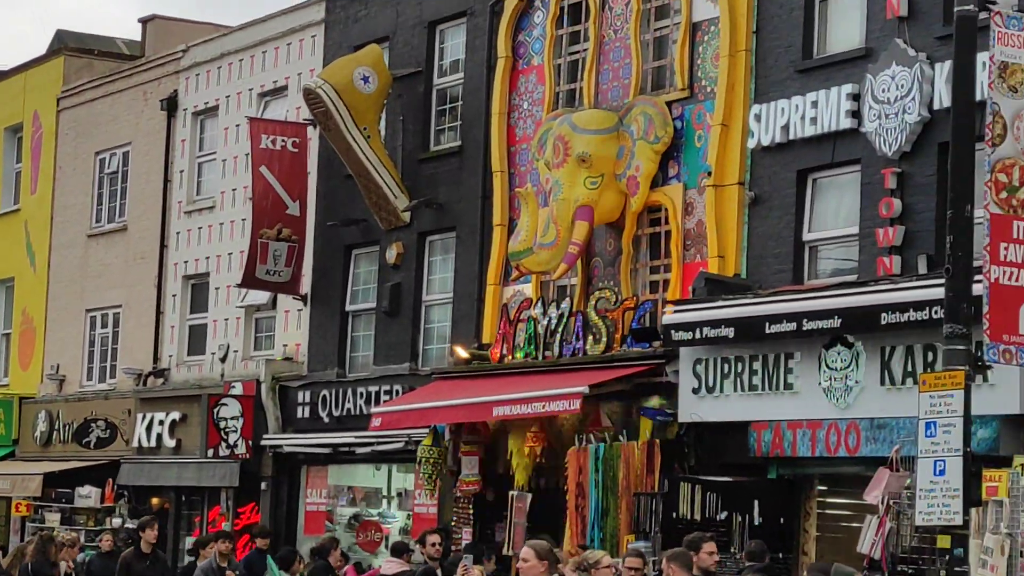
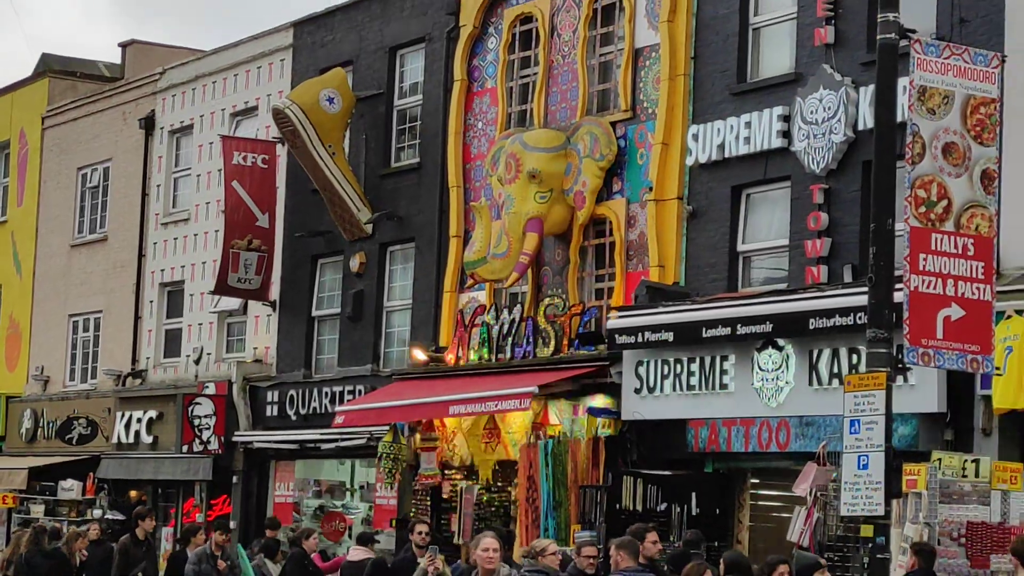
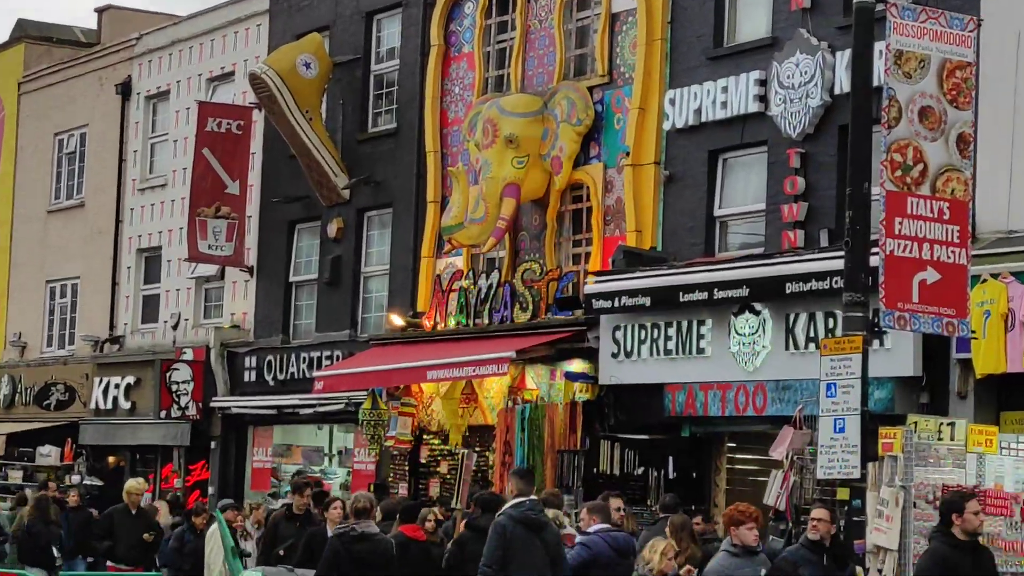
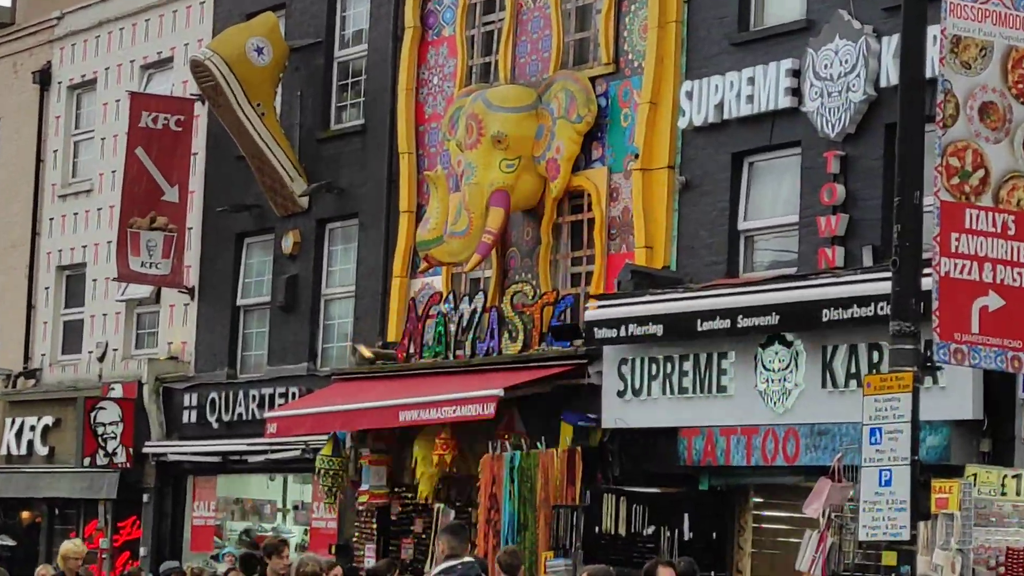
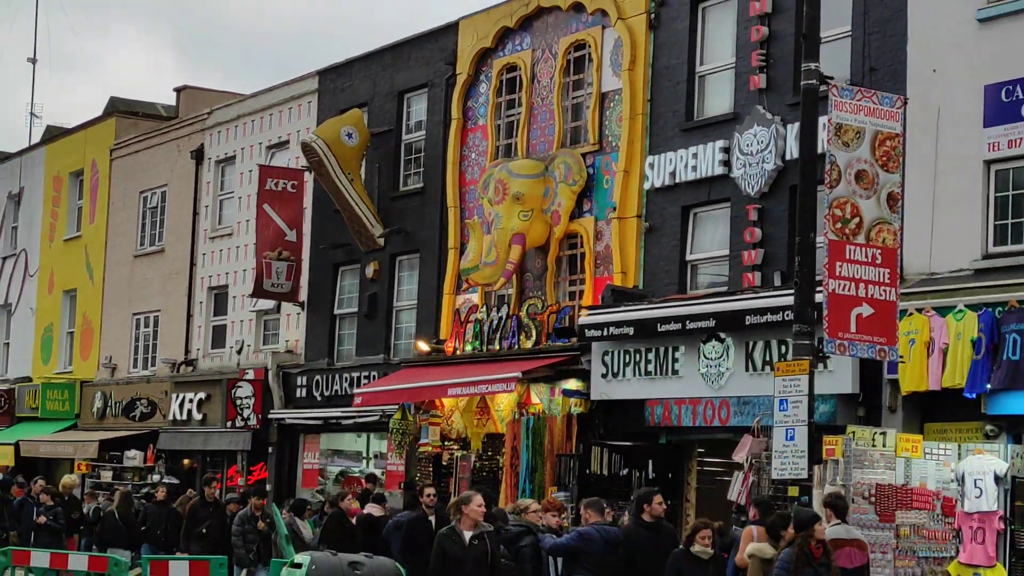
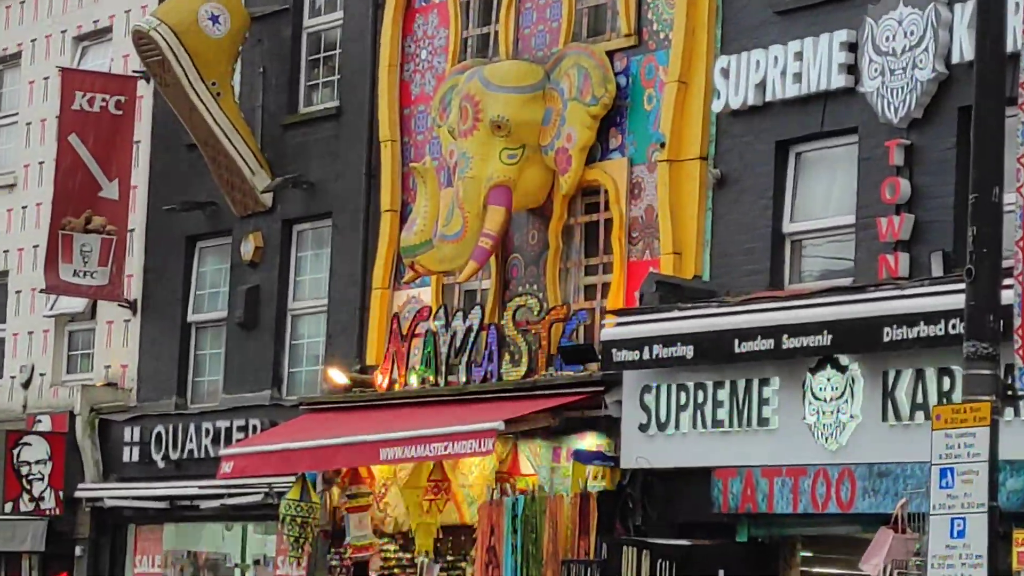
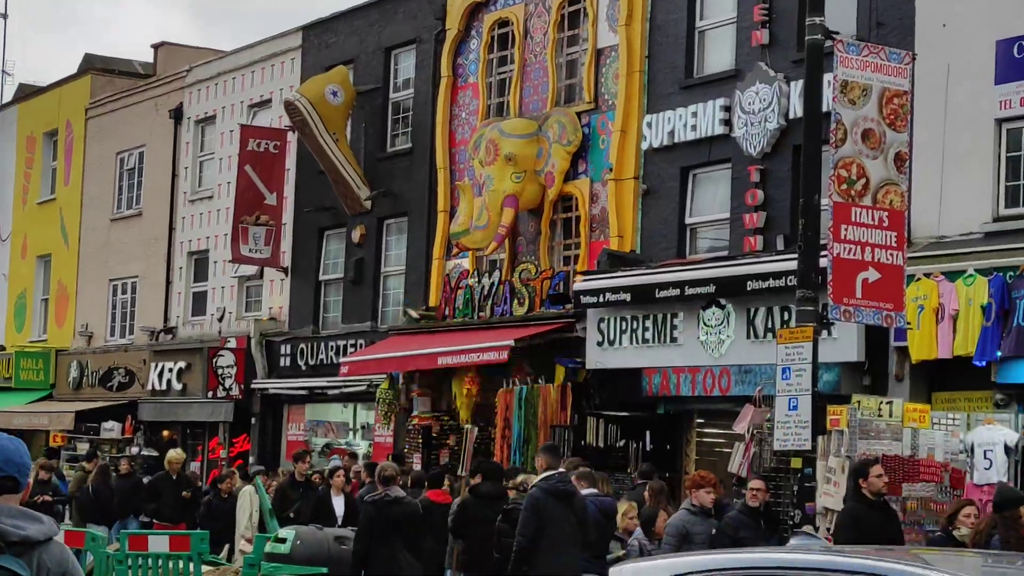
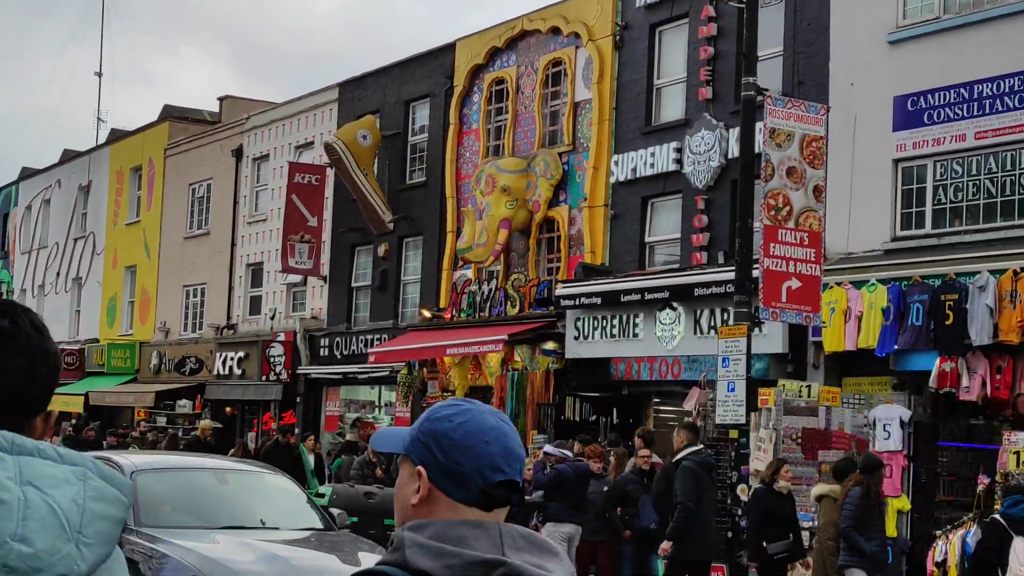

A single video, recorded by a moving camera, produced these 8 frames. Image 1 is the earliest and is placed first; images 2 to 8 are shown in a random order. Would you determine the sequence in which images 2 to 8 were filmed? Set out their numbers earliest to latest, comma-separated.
2, 5, 8, 7, 3, 4, 6
